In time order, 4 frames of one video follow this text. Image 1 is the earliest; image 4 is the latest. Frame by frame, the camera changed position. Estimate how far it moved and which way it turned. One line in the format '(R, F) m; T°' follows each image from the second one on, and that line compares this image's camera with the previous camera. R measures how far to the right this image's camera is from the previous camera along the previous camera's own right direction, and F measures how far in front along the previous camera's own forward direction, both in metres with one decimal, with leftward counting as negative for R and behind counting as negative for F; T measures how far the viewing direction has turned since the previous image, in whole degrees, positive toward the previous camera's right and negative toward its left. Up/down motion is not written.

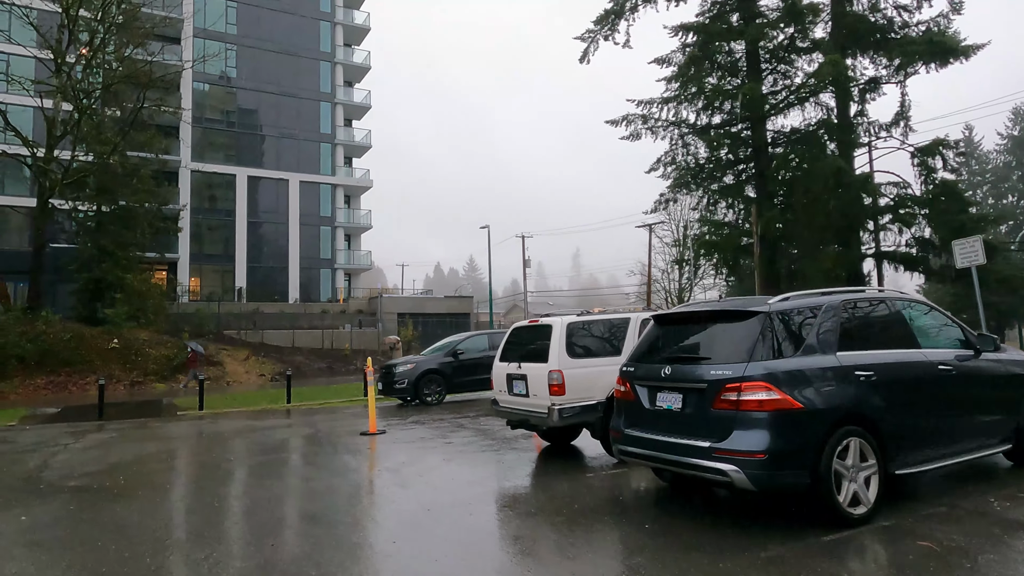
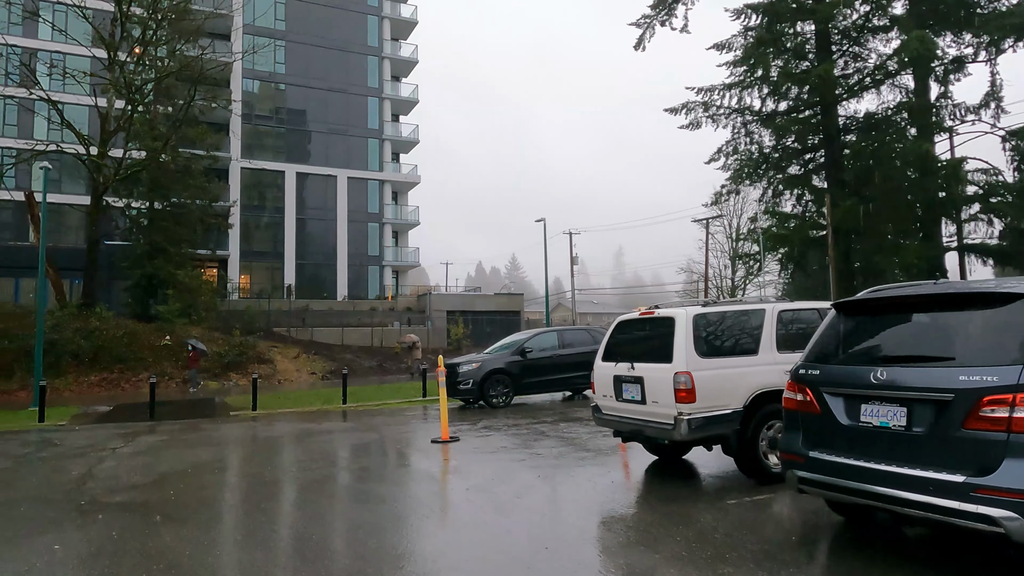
(-0.6, +1.0) m; -3°
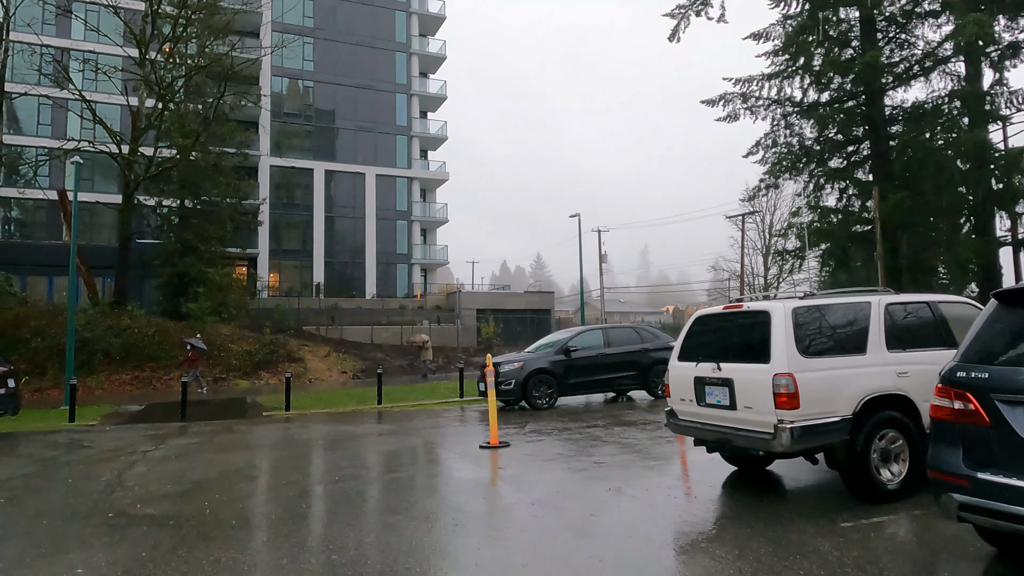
(-0.3, +0.6) m; -2°
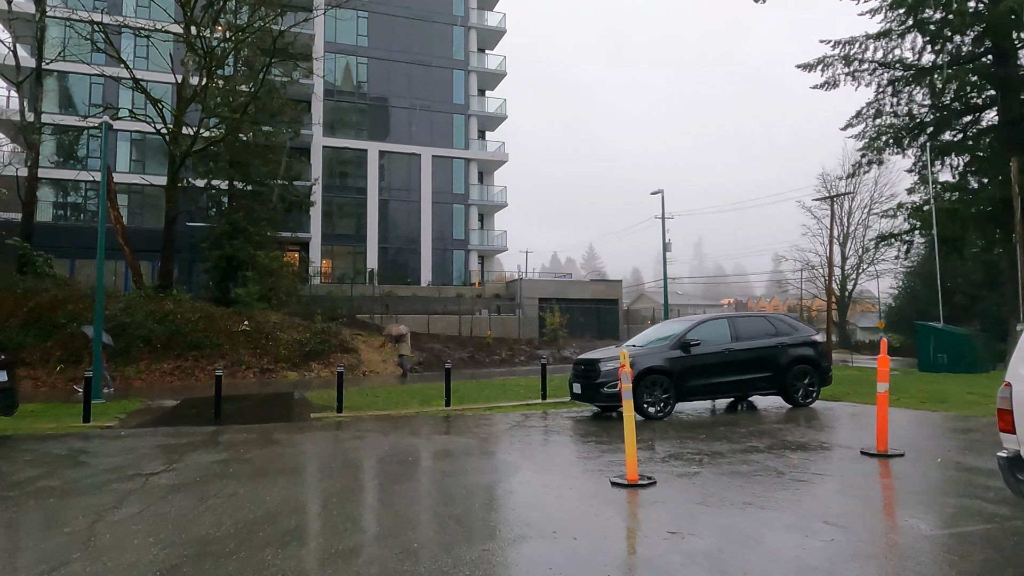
(-0.8, +2.3) m; -4°
